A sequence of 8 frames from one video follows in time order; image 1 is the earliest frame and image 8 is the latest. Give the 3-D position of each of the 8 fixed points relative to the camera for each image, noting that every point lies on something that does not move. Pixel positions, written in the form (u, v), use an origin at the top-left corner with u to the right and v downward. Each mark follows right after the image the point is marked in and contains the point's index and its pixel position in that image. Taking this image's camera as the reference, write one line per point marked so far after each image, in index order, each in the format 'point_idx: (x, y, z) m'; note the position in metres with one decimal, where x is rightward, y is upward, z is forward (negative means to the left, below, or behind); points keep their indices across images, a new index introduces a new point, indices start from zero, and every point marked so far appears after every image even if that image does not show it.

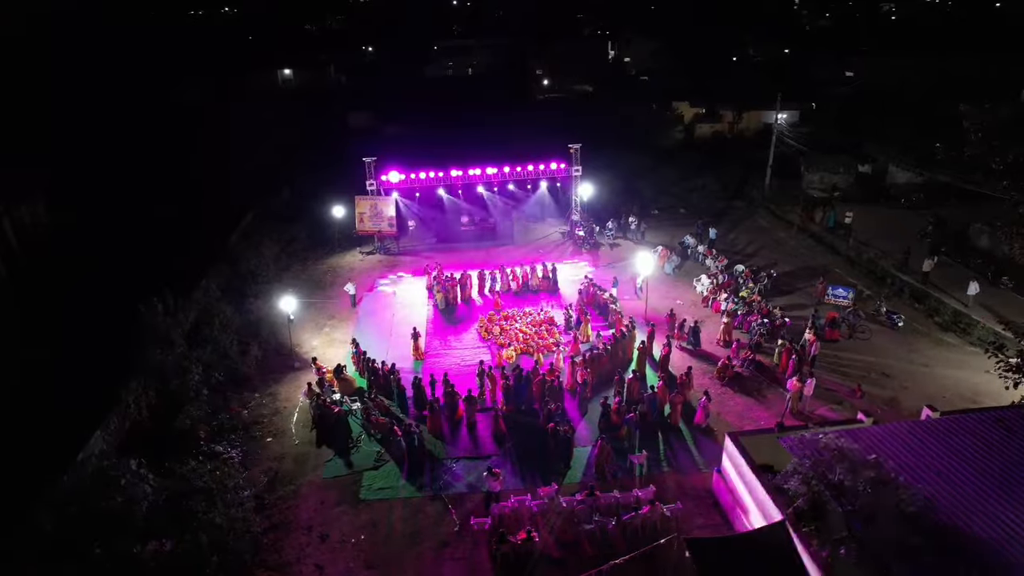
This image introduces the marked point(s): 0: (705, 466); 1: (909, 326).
0: (+4.0, -3.6, +13.4) m
1: (+10.8, -1.1, +18.2) m
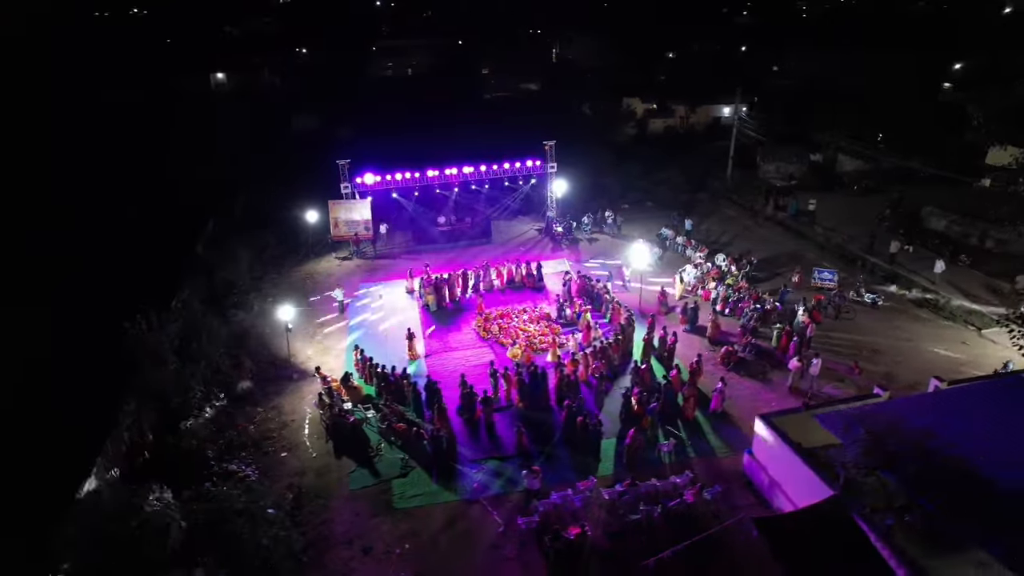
0: (+4.6, -3.3, +13.8) m
1: (+10.8, -0.5, +19.2) m
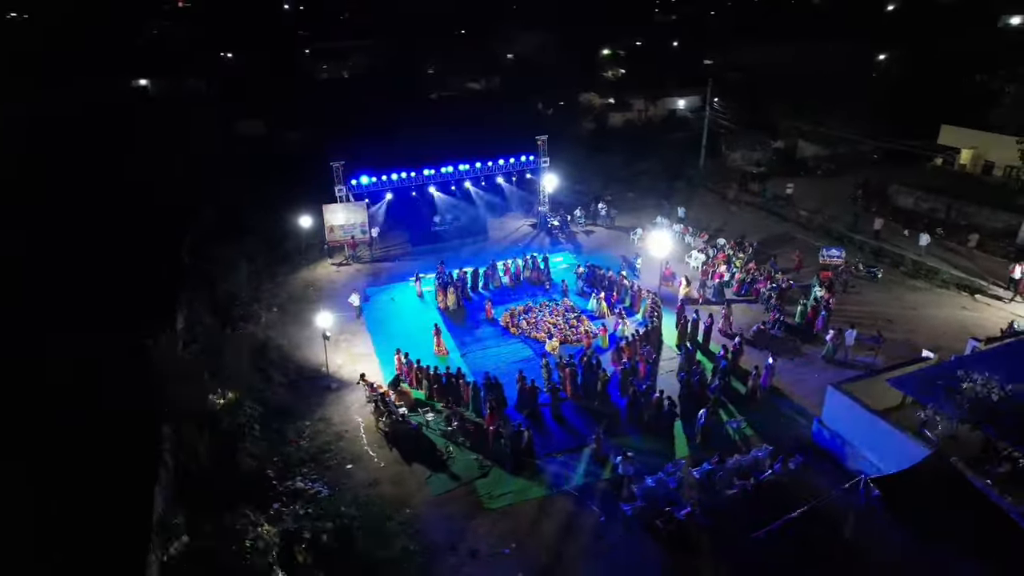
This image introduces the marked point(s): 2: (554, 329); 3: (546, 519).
0: (+6.1, -2.8, +14.3) m
1: (+11.4, +0.3, +20.5) m
2: (+1.1, -1.1, +18.5) m
3: (+0.6, -4.2, +12.1) m
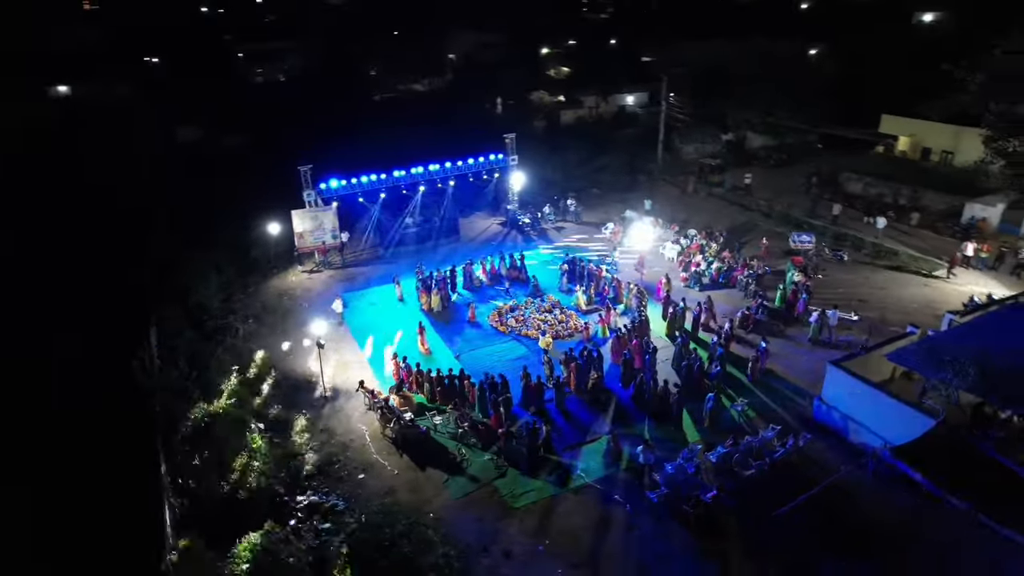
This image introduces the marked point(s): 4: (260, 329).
0: (+6.3, -2.5, +14.8) m
1: (+10.9, +0.9, +21.5) m
2: (+0.9, -1.0, +18.5) m
3: (+1.1, -4.1, +12.1) m
4: (-7.2, -1.2, +19.0) m
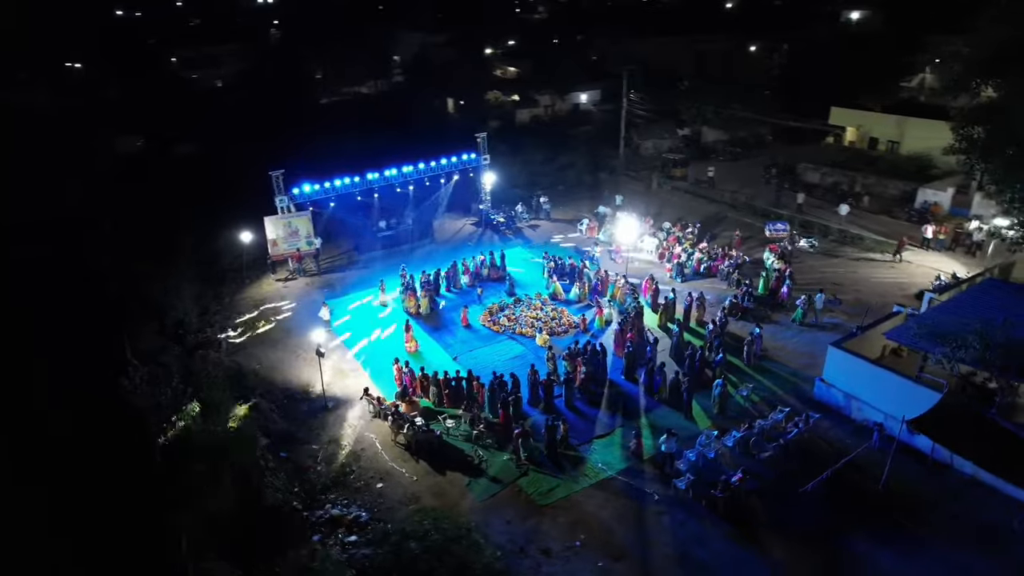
0: (+6.5, -2.1, +15.3) m
1: (+10.3, +1.4, +22.3) m
2: (+0.7, -1.0, +18.5) m
3: (+1.7, -4.0, +12.1) m
4: (-7.4, -1.5, +18.3) m
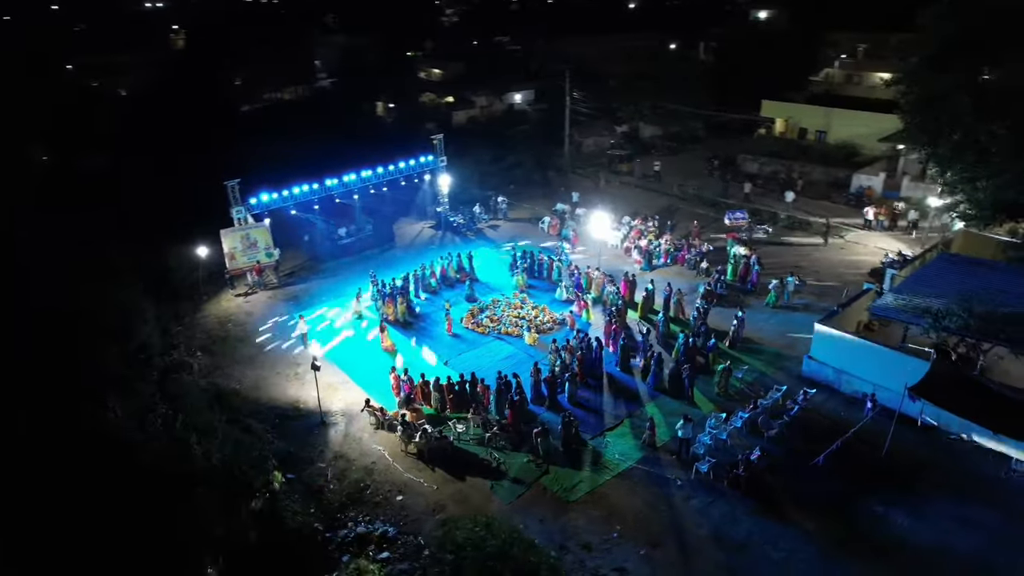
0: (+6.5, -1.8, +16.0) m
1: (+9.2, +2.0, +23.5) m
2: (+0.3, -0.9, +18.5) m
3: (+2.2, -3.9, +12.2) m
4: (-7.7, -1.9, +17.3) m
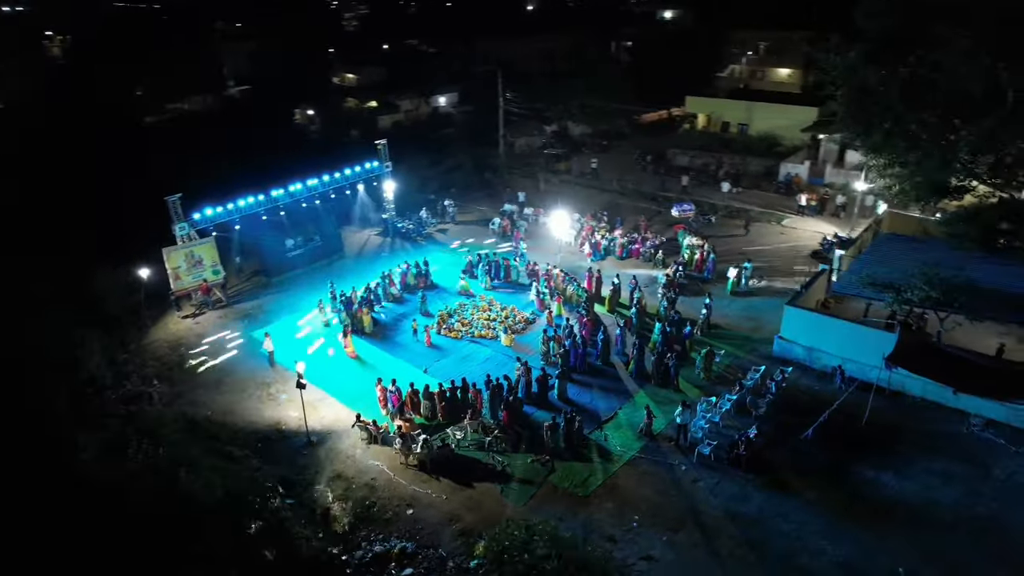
0: (+6.0, -1.4, +16.8) m
1: (+7.5, +2.4, +24.5) m
2: (-0.5, -1.0, +18.4) m
3: (+2.4, -3.7, +12.5) m
4: (-8.1, -2.4, +16.1) m
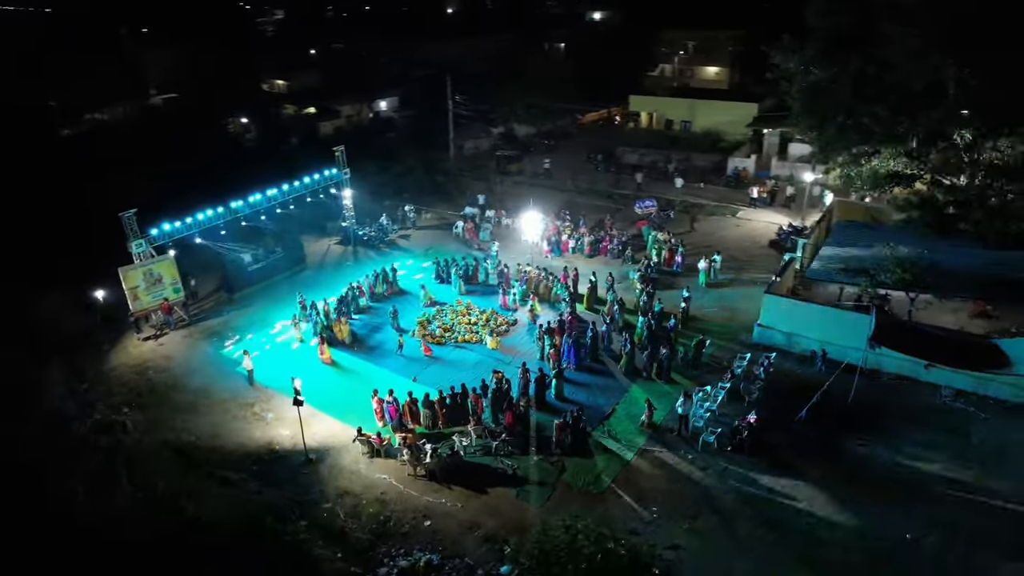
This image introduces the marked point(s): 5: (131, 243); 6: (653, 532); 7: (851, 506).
0: (+5.7, -1.1, +17.4) m
1: (+6.1, +2.7, +25.2) m
2: (-0.9, -1.1, +18.3) m
3: (+2.7, -3.6, +12.7) m
4: (-8.2, -2.9, +15.2) m
5: (-10.2, +1.2, +17.9) m
6: (+2.4, -4.3, +11.5) m
7: (+6.1, -3.9, +11.9) m
